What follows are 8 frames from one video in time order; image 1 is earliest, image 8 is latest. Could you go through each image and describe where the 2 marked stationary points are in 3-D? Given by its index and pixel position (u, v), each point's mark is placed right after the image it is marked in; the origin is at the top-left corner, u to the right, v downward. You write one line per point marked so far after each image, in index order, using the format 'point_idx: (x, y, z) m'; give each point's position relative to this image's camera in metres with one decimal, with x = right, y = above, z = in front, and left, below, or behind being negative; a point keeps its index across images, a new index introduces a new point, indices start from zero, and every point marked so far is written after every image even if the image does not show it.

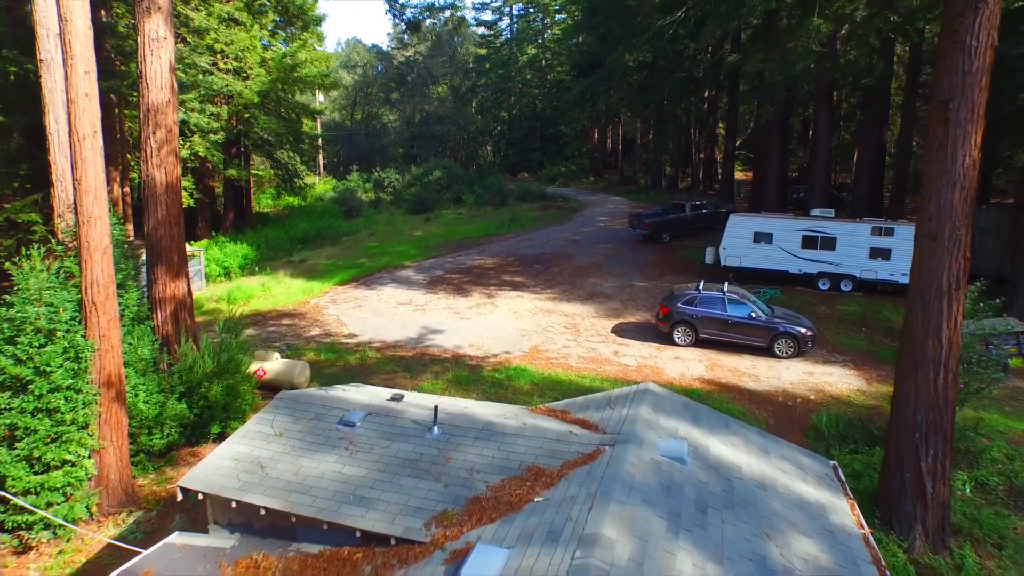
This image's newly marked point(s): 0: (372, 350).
0: (-3.6, -1.6, +14.1) m
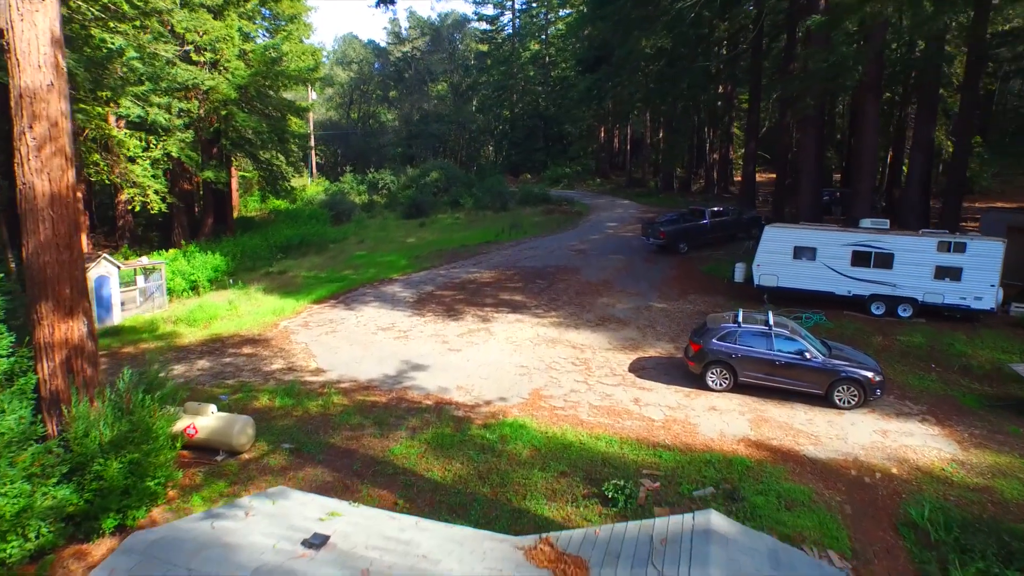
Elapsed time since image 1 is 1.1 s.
0: (-3.6, -2.2, +11.6) m
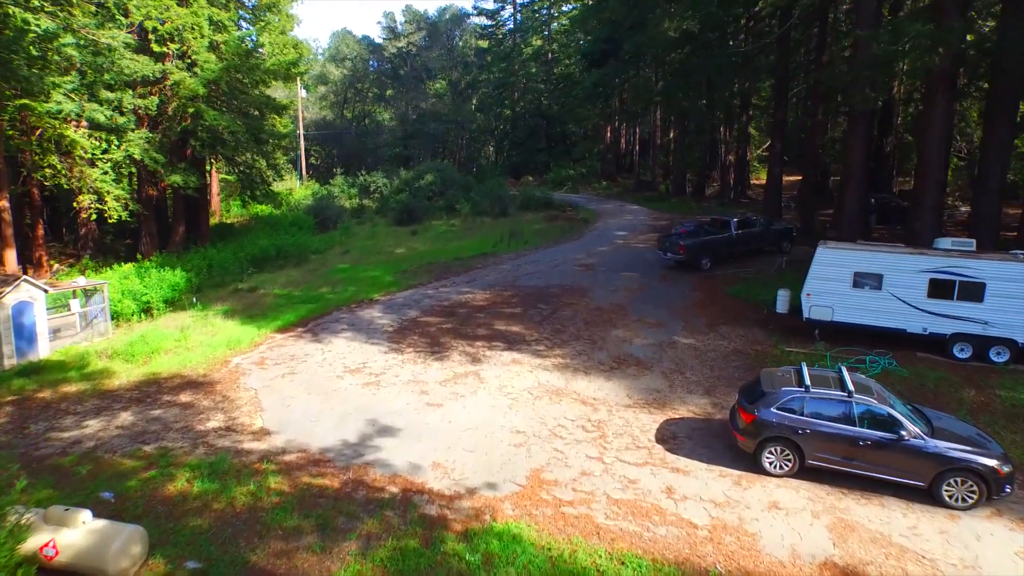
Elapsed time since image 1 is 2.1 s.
0: (-3.7, -3.0, +8.9) m
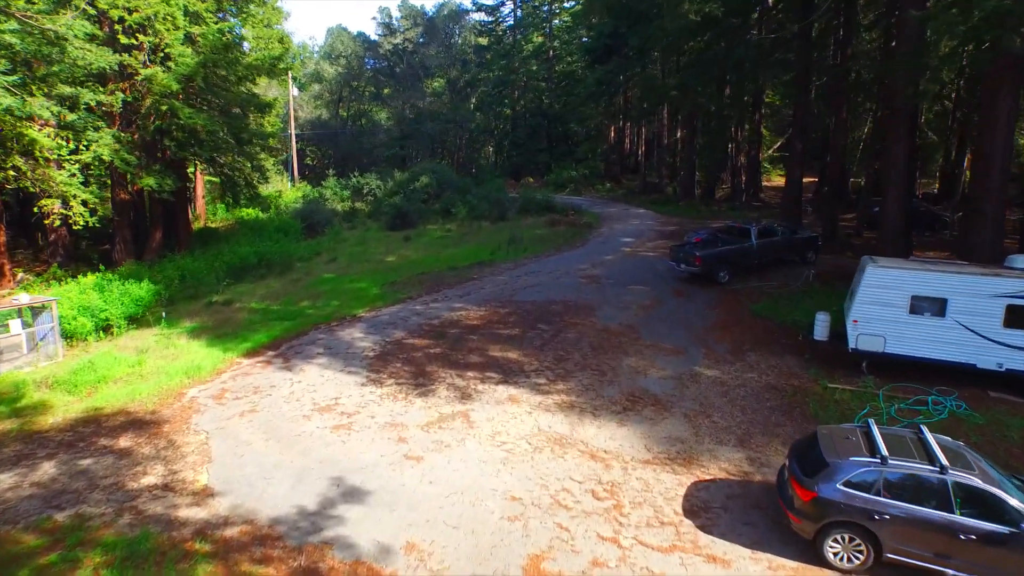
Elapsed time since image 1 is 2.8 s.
0: (-3.8, -3.4, +7.1) m
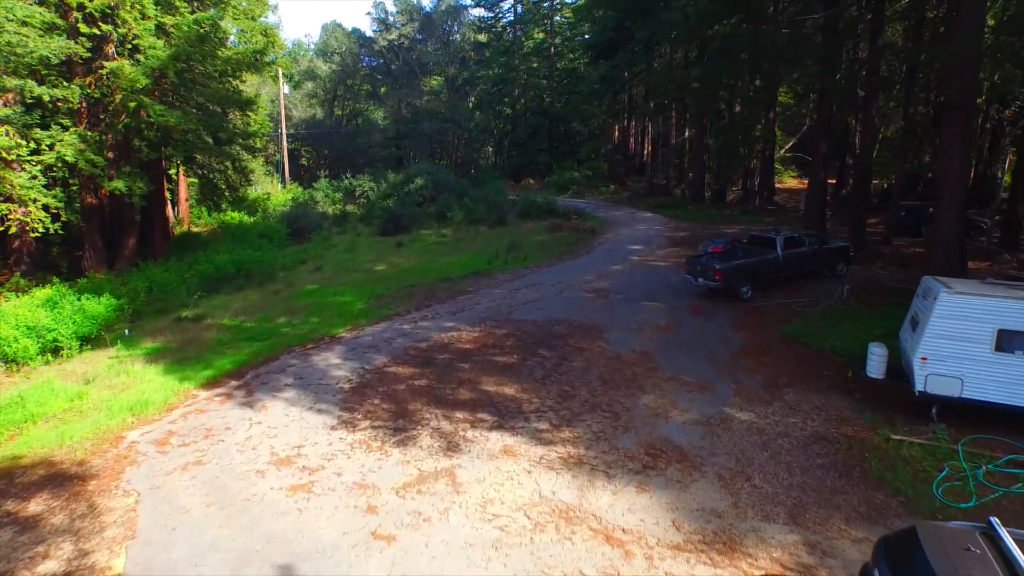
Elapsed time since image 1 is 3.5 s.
0: (-3.9, -3.9, +5.3) m
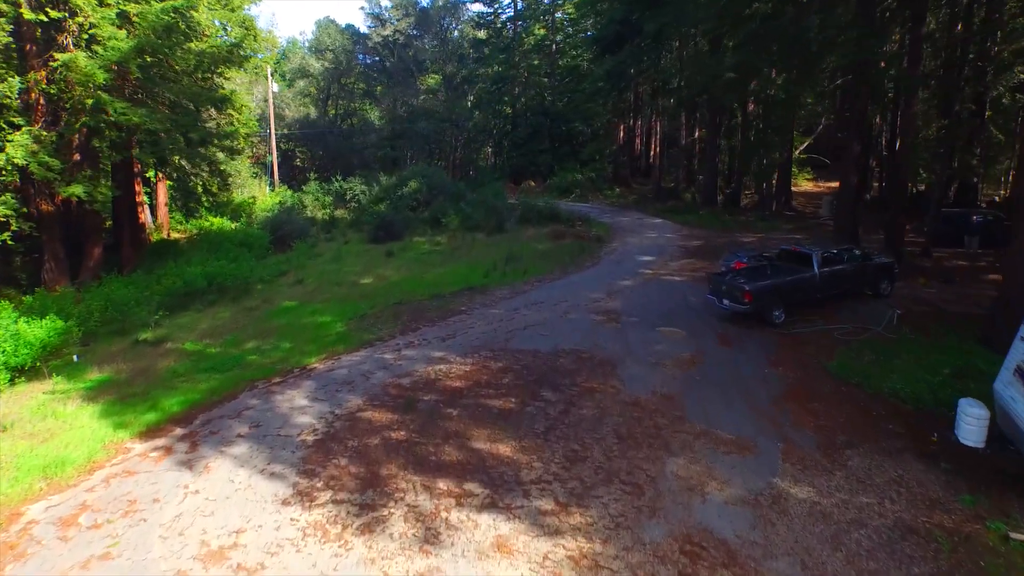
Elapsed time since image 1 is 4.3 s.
0: (-4.0, -4.5, +3.3) m
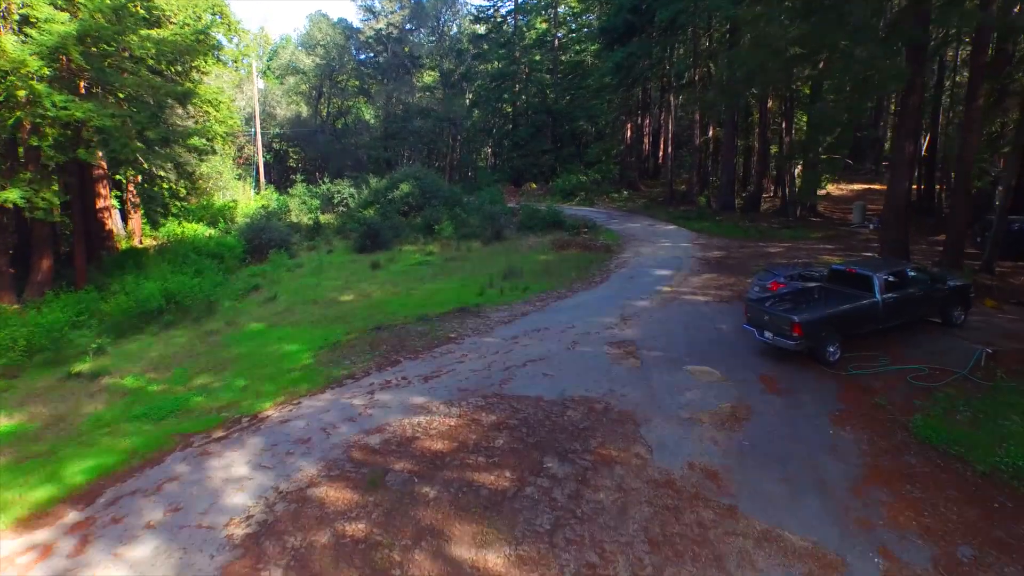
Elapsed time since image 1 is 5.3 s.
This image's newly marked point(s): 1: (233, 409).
0: (-4.1, -5.1, +0.8) m
1: (-5.8, -2.4, +11.6) m
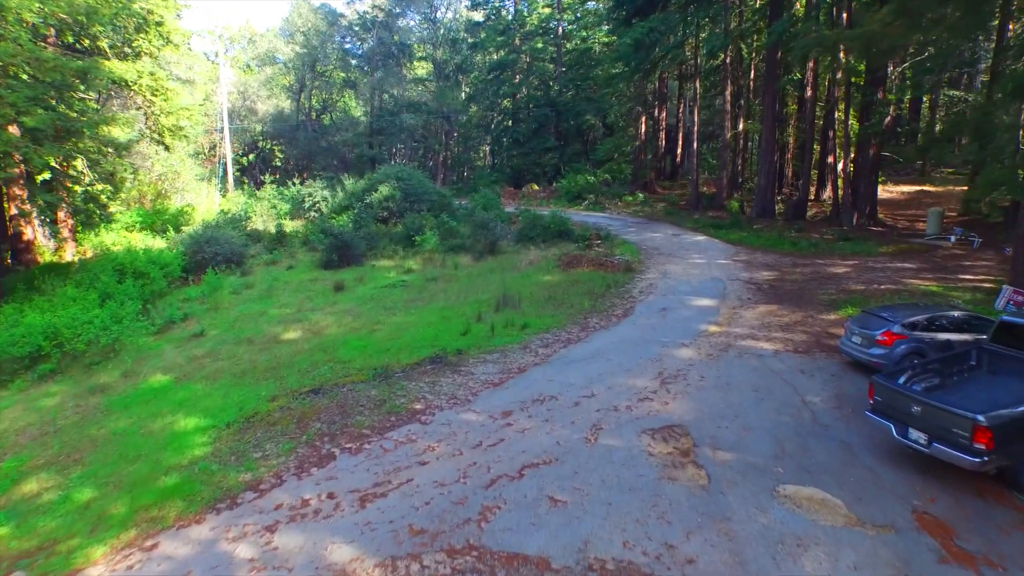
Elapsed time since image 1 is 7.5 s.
0: (-4.3, -6.0, -3.7) m
1: (-6.0, -3.3, +7.2) m
